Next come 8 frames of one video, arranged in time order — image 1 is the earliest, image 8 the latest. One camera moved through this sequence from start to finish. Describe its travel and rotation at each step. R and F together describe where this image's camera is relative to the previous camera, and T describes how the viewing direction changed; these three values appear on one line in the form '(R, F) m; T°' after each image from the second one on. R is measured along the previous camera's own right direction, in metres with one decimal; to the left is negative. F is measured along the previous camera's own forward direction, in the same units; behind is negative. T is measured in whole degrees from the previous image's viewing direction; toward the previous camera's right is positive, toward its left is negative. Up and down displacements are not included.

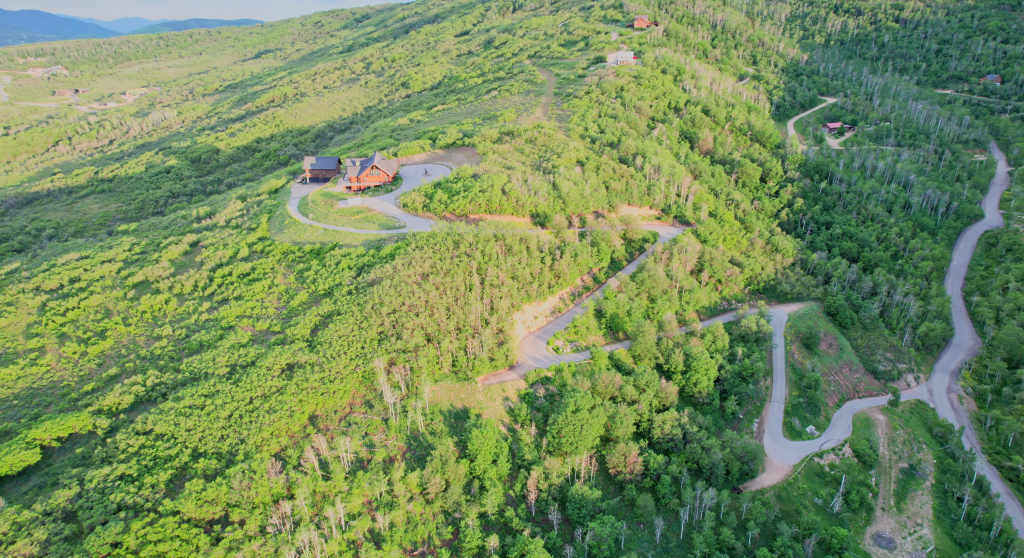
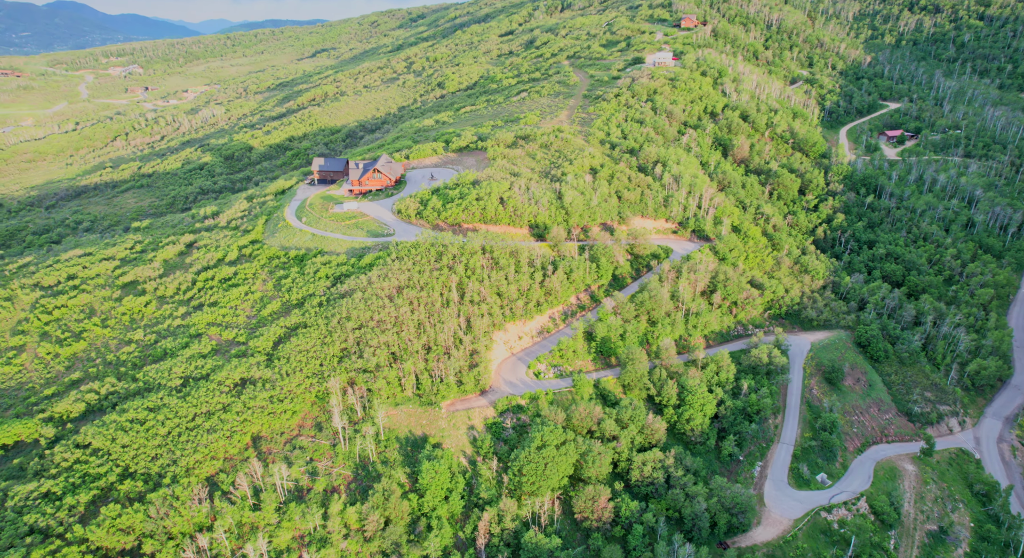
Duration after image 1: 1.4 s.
(+6.5, +4.1) m; -5°
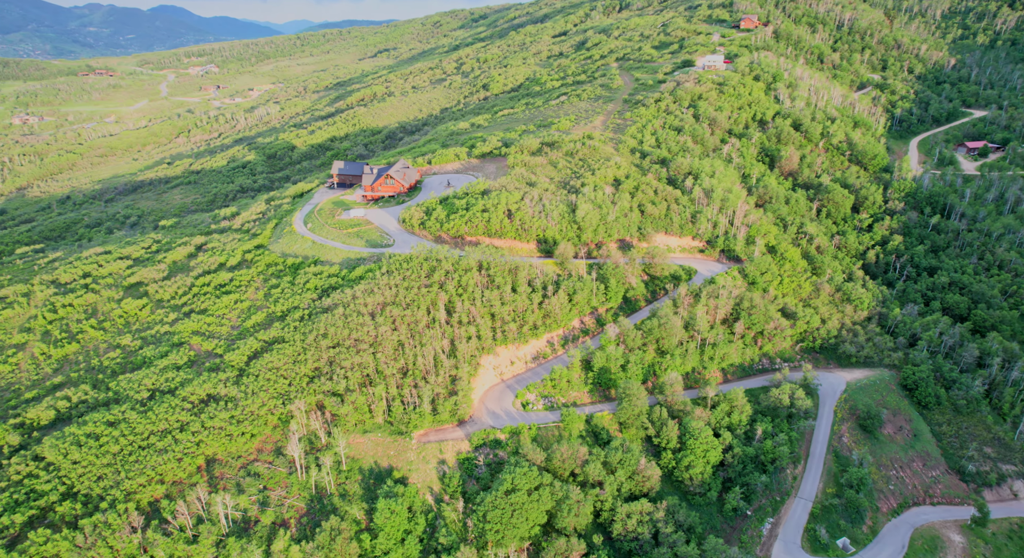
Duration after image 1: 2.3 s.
(+5.7, +4.1) m; -6°
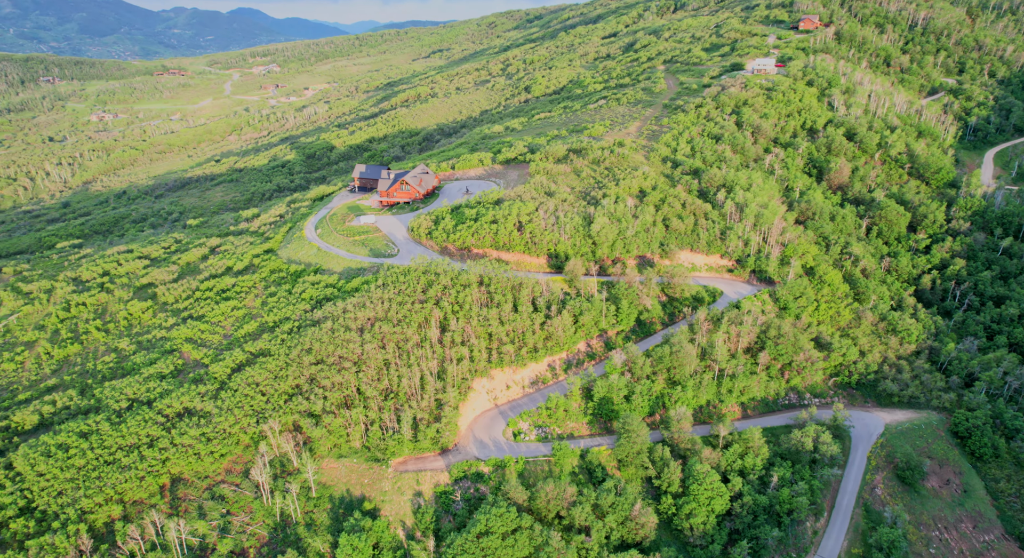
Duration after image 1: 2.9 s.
(+4.4, +3.4) m; -5°
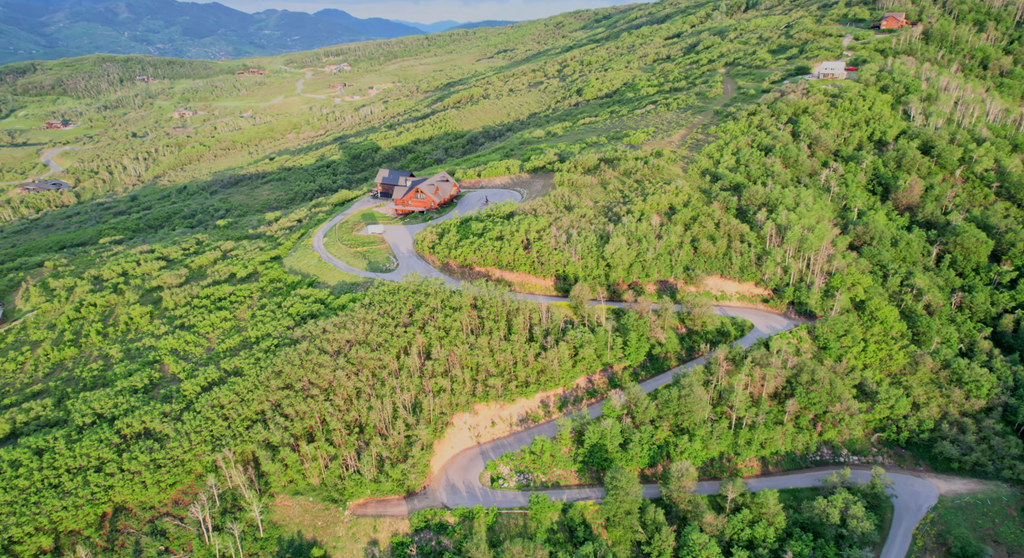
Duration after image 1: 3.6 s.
(+5.6, +4.8) m; -6°
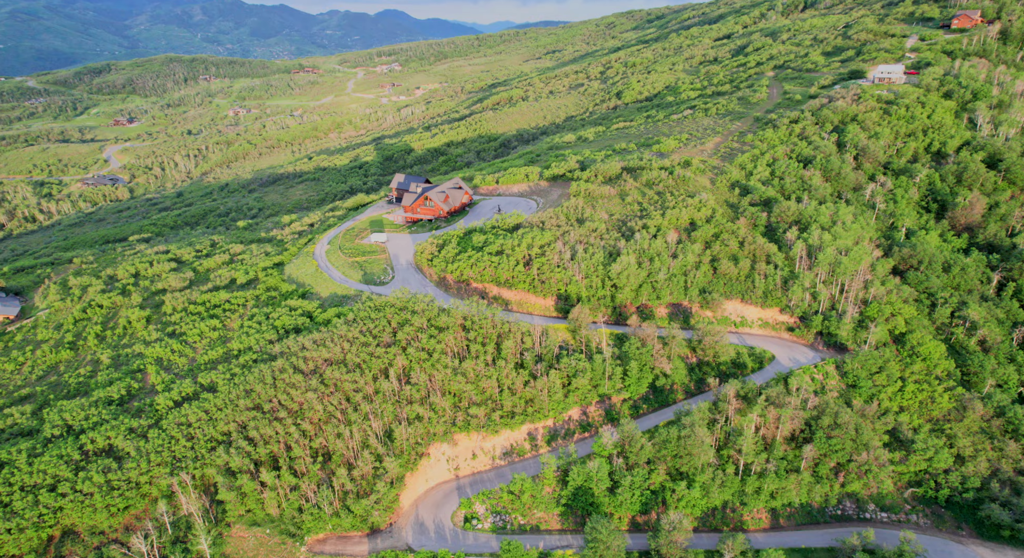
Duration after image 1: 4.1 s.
(+4.4, +3.6) m; -5°
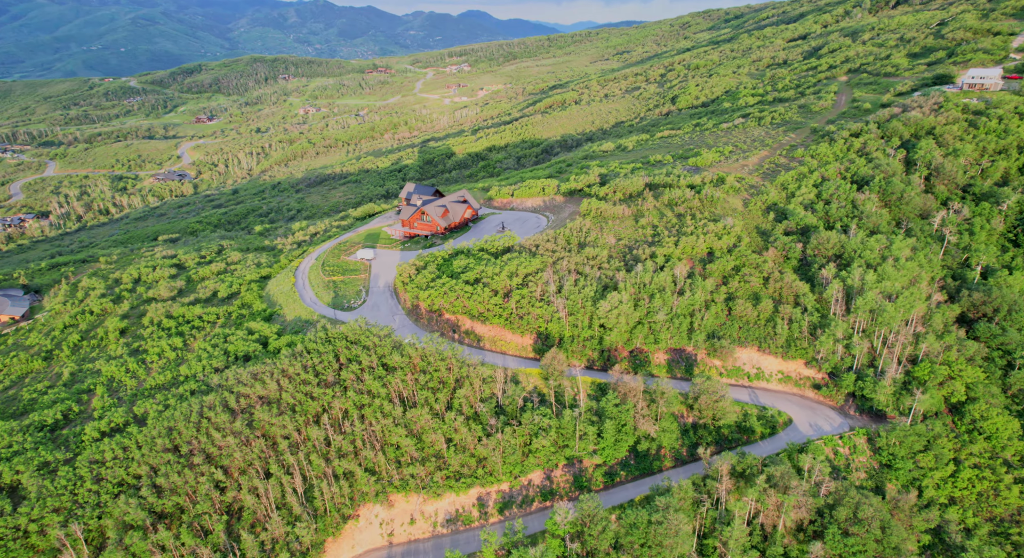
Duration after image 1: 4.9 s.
(+7.4, +6.4) m; -7°
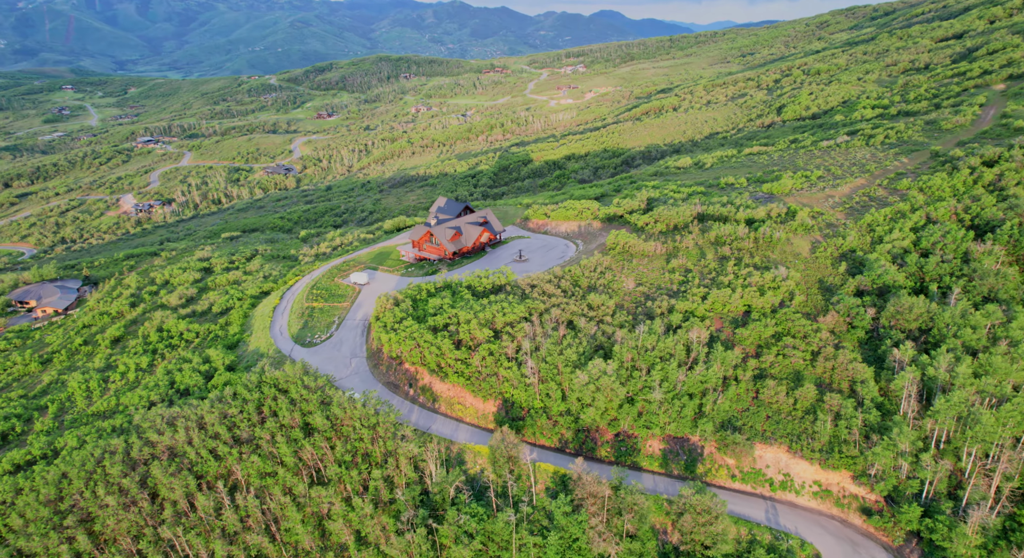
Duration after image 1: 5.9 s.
(+9.5, +8.7) m; -11°
